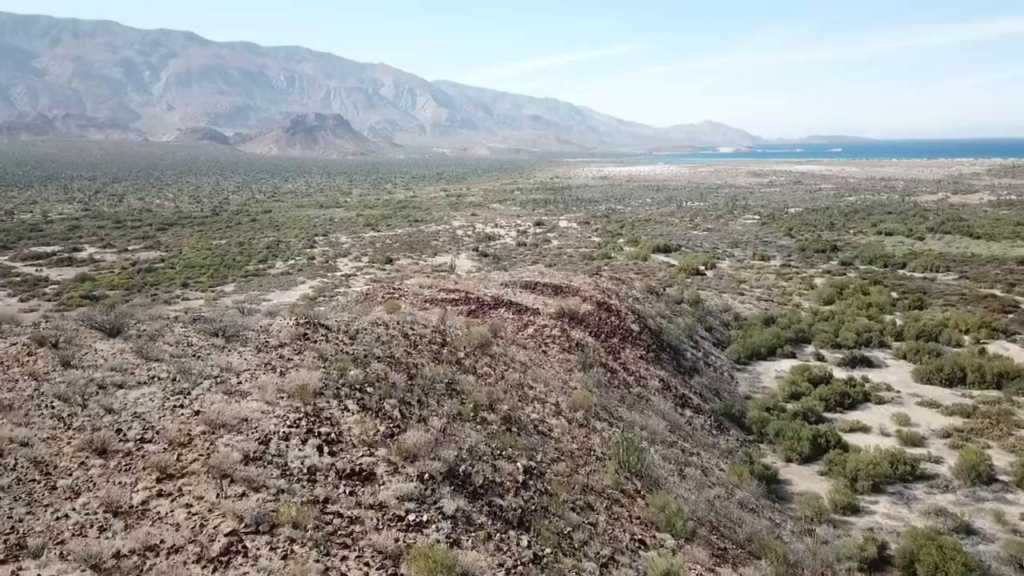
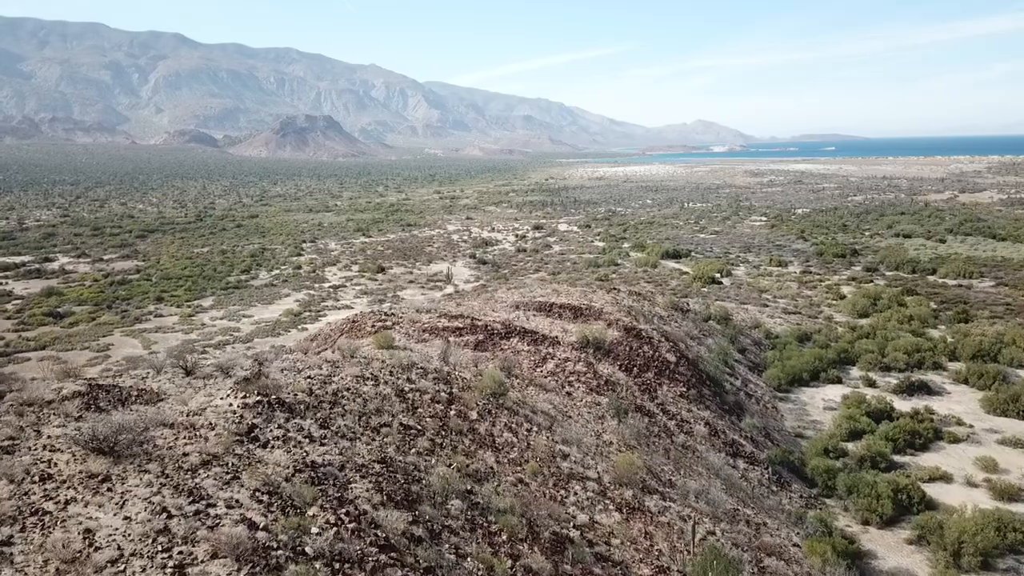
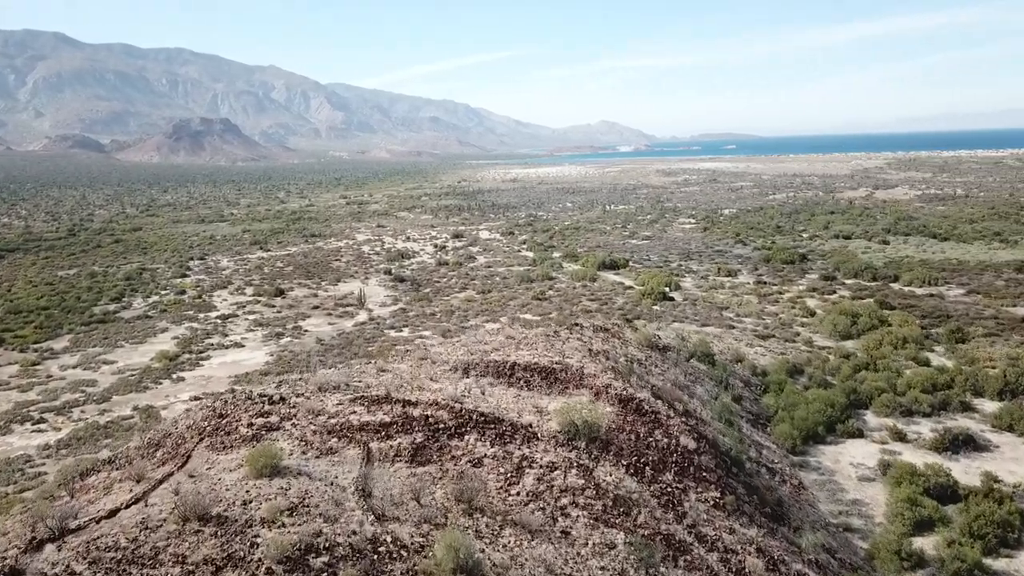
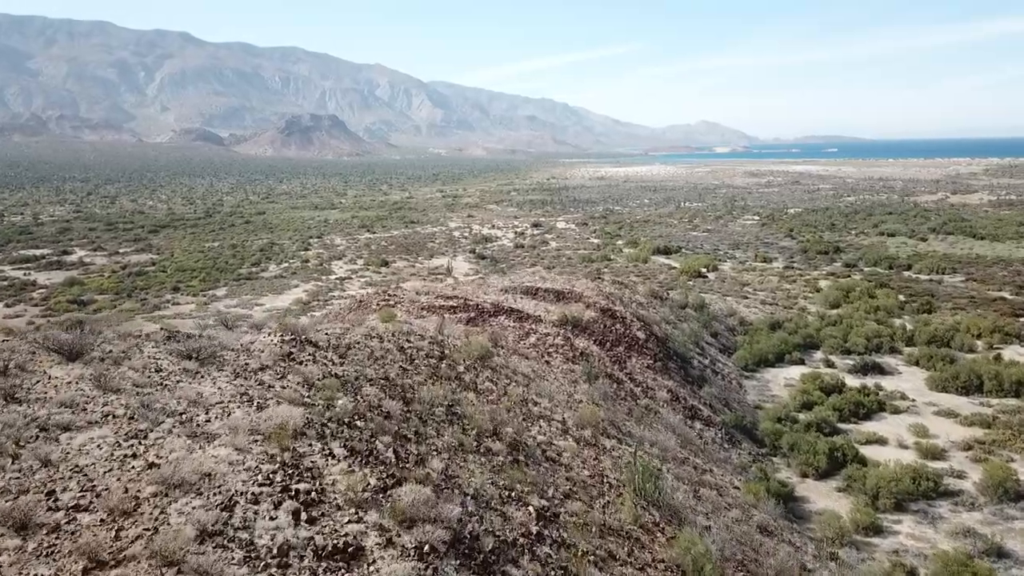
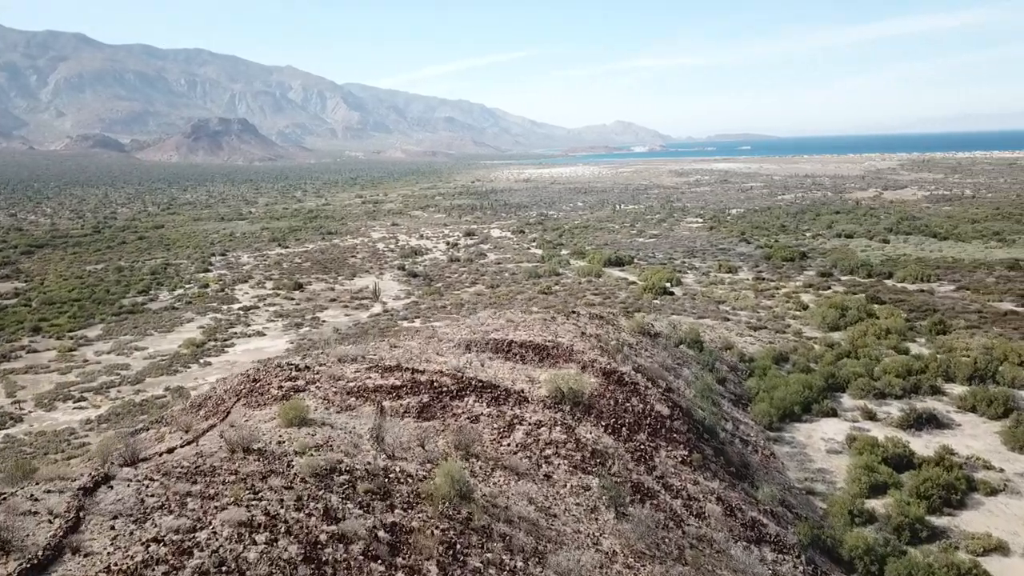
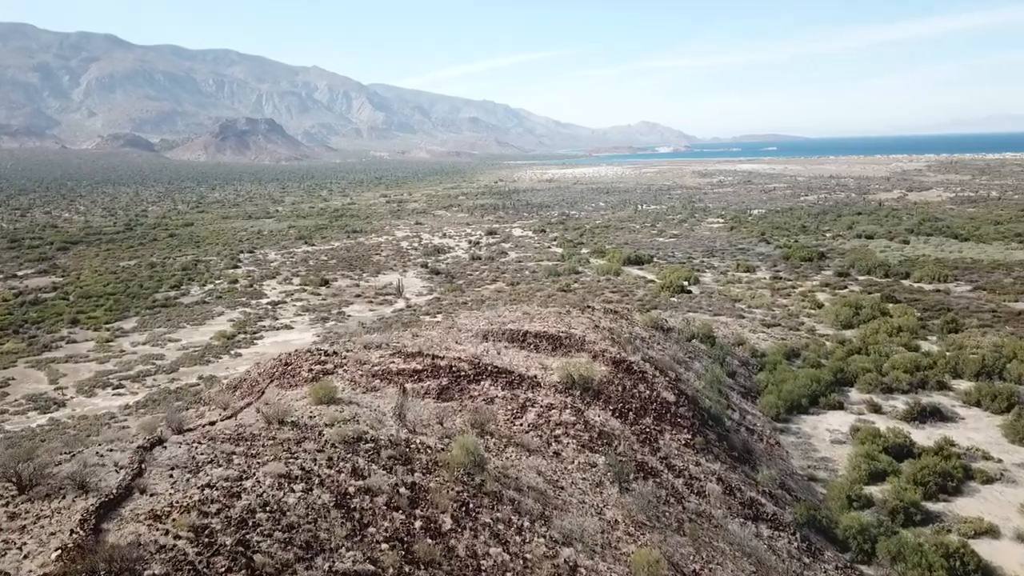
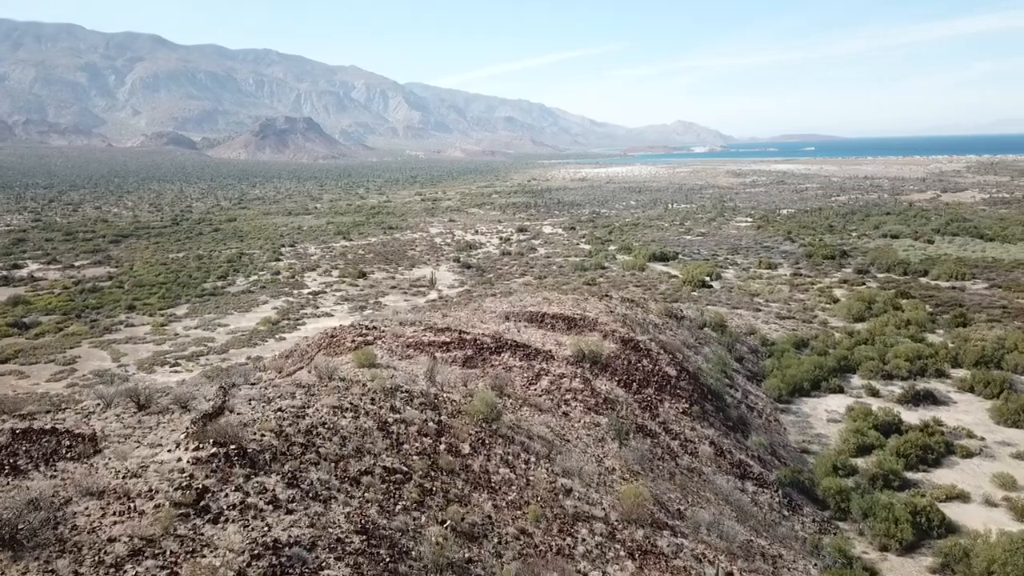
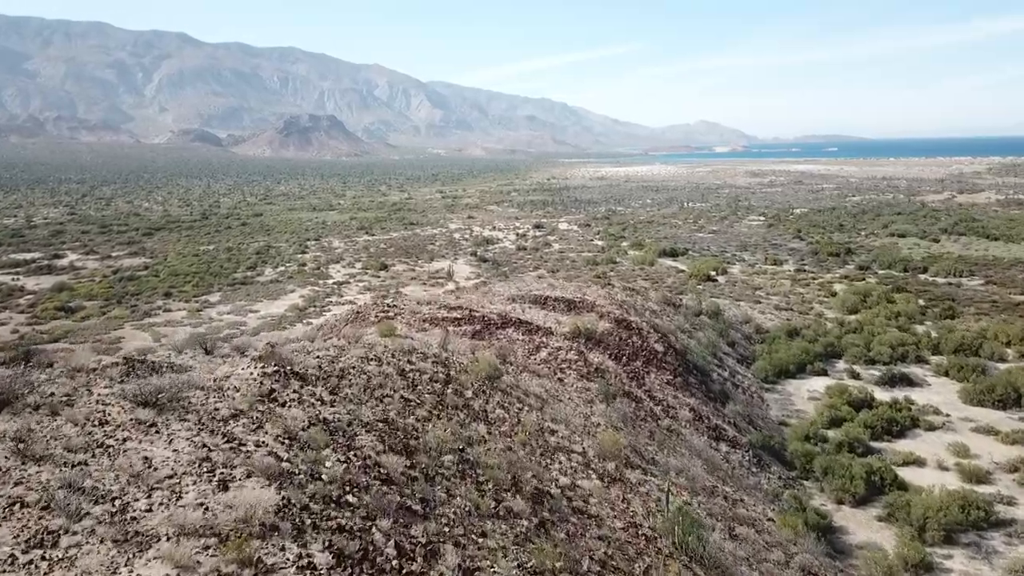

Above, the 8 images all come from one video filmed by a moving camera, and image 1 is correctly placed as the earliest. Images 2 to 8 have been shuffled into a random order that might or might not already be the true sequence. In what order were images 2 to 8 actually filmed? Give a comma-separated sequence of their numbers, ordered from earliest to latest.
4, 8, 2, 7, 6, 5, 3
